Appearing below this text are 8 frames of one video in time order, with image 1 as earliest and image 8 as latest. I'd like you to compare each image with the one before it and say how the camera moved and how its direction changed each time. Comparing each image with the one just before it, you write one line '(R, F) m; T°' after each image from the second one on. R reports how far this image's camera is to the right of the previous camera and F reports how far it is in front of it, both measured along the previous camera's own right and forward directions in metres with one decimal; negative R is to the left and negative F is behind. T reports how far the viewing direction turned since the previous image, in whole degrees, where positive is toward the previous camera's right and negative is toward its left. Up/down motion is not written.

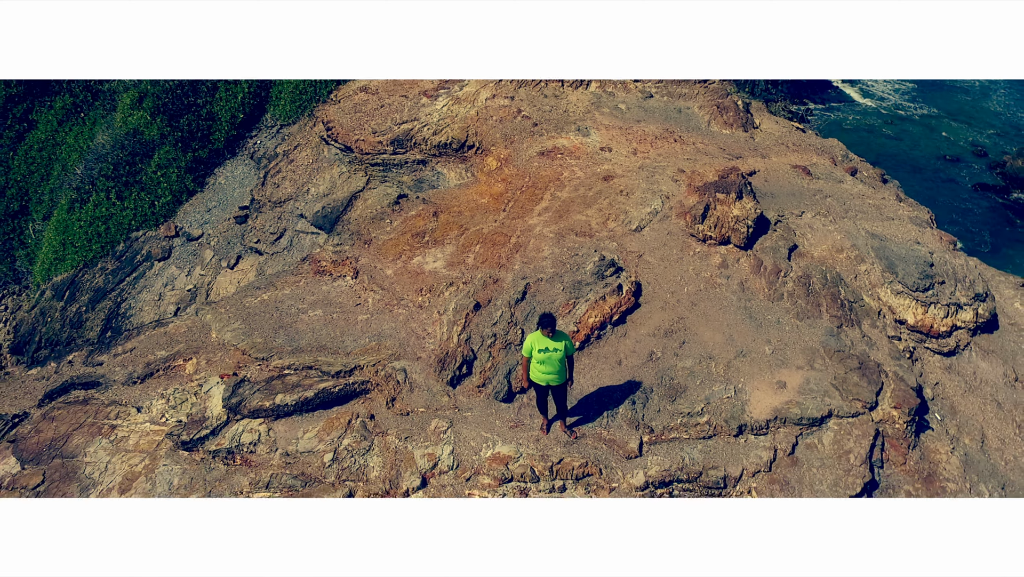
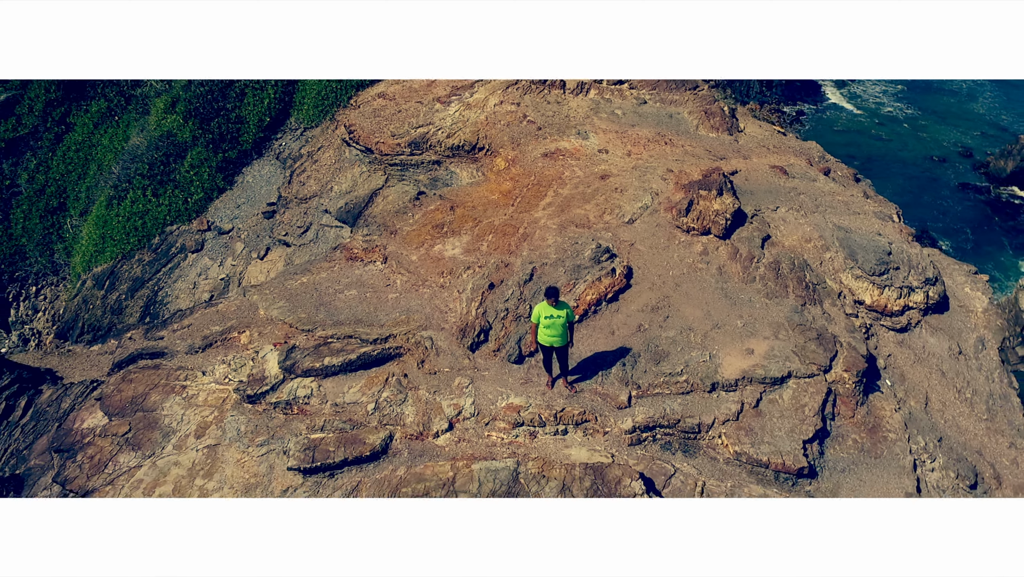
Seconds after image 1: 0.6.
(-0.1, -1.1) m; 0°
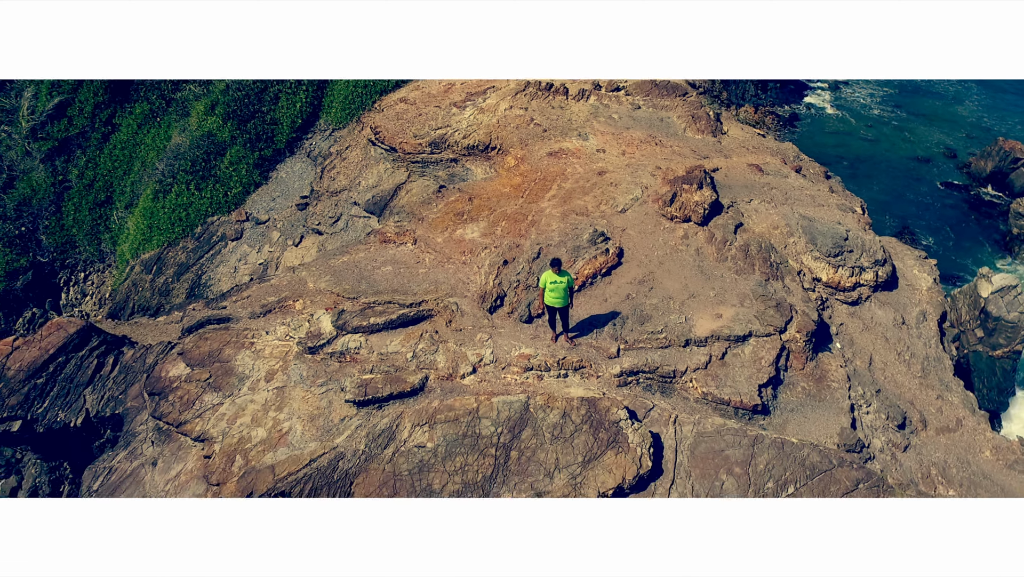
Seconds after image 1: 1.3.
(-0.1, -1.5) m; 0°
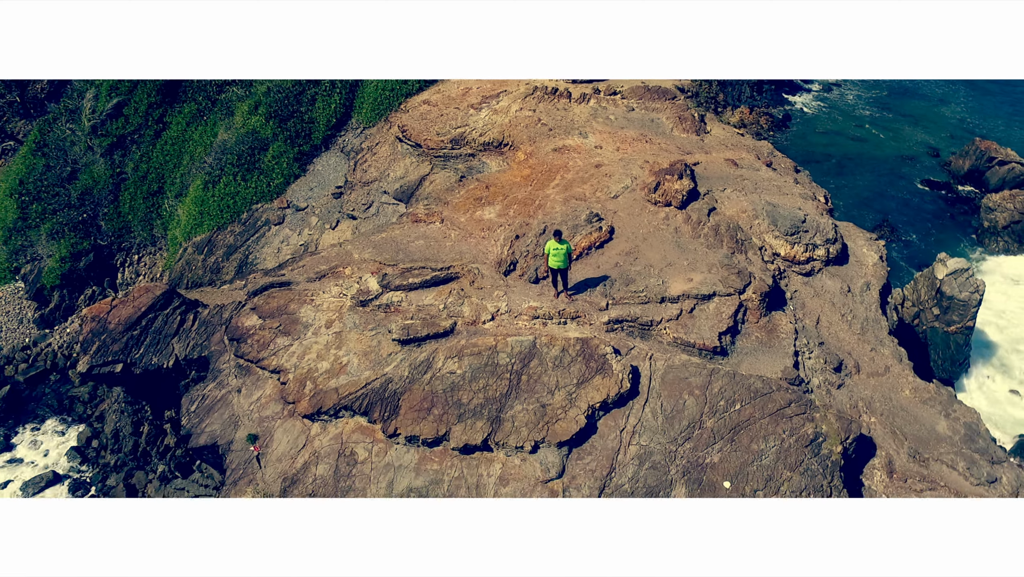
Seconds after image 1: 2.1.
(-0.1, -2.0) m; -1°
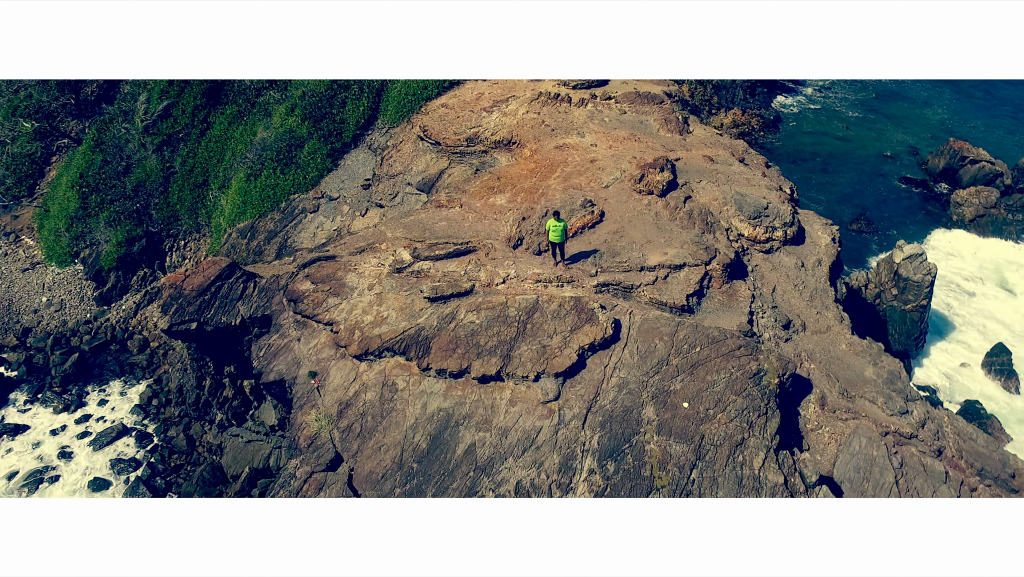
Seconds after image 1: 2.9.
(-0.1, -2.3) m; -1°
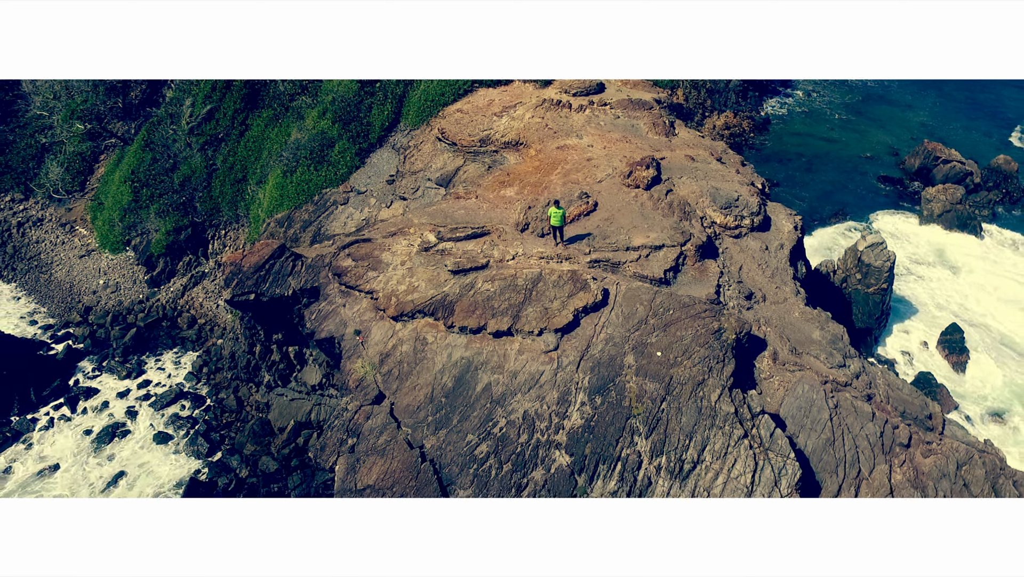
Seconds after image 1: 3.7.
(-0.1, -2.6) m; 0°
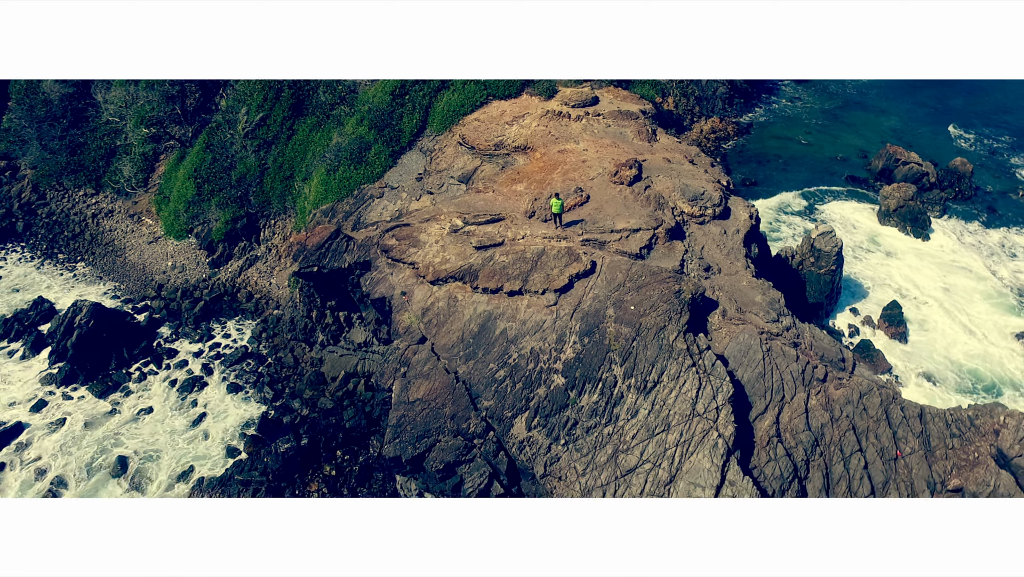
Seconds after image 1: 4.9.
(-0.2, -4.3) m; 0°
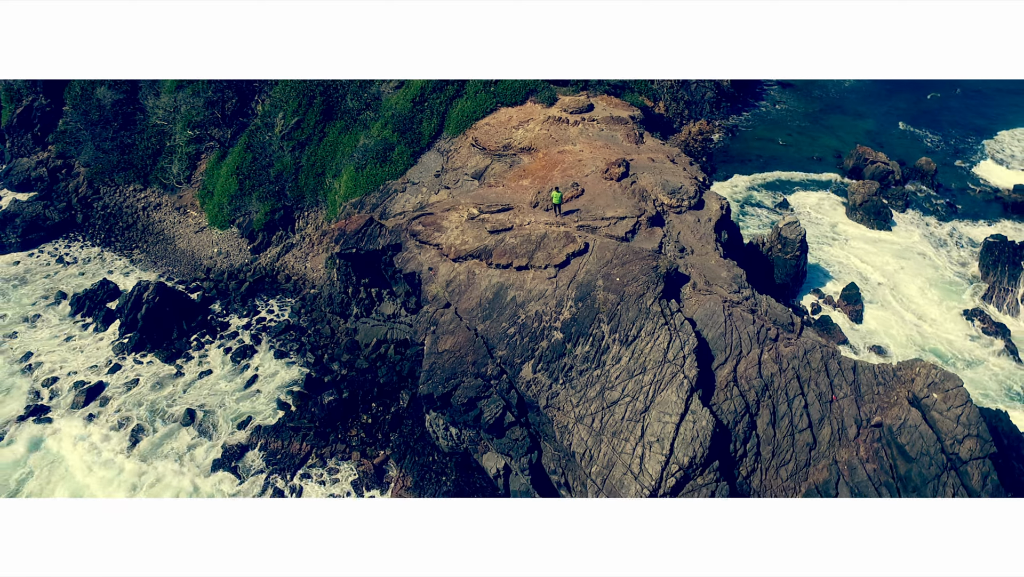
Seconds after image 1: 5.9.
(-0.3, -3.9) m; 0°
